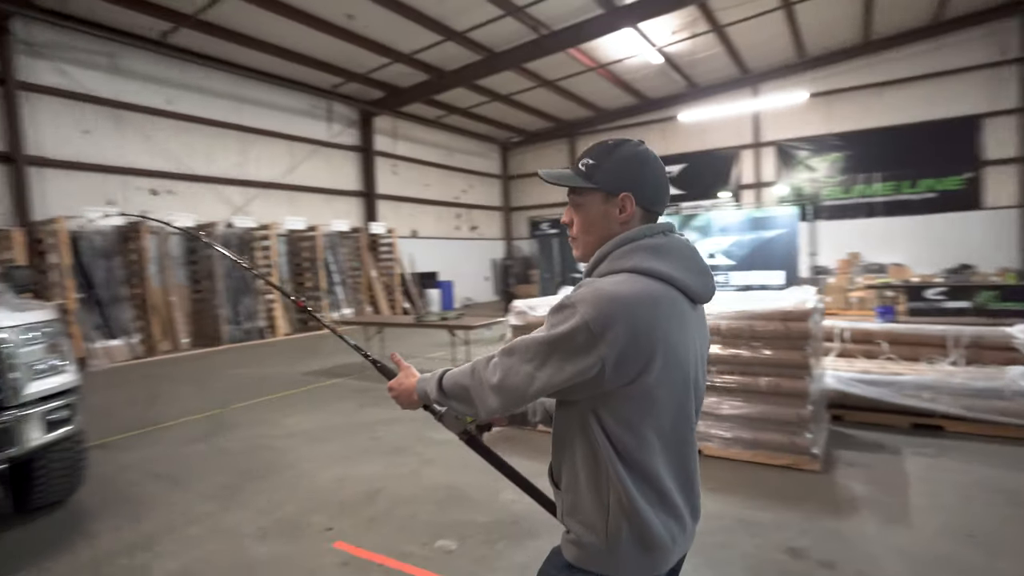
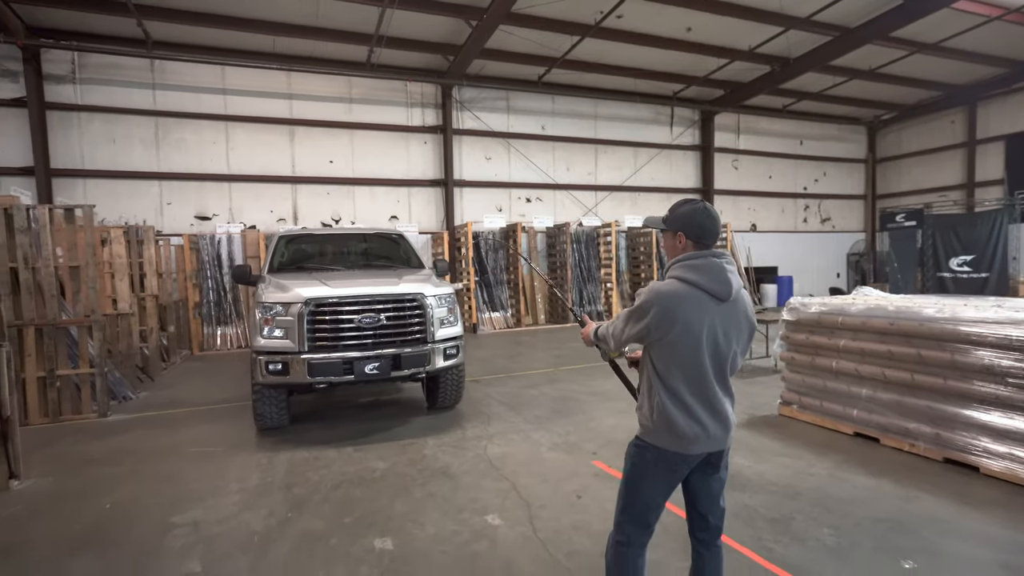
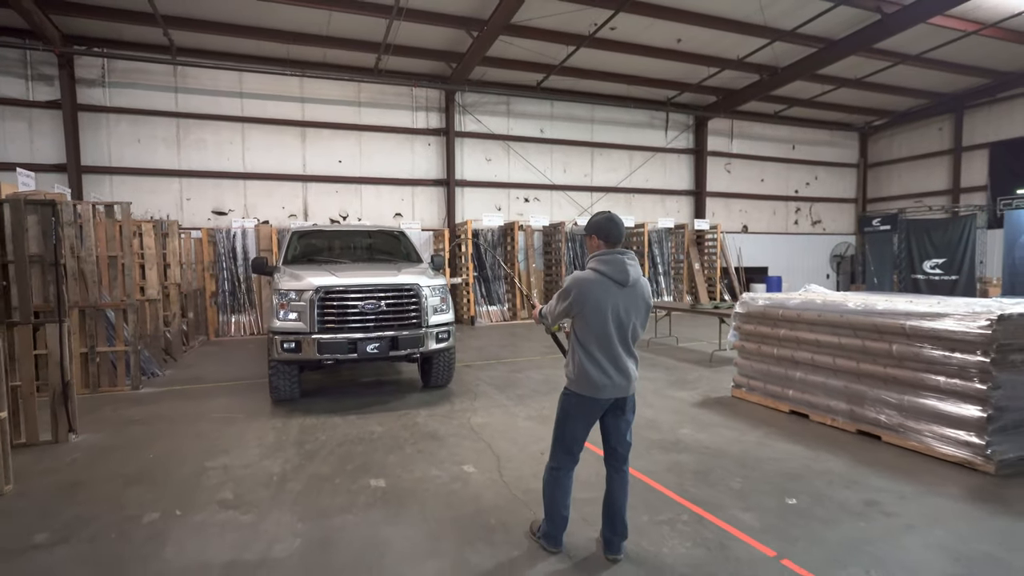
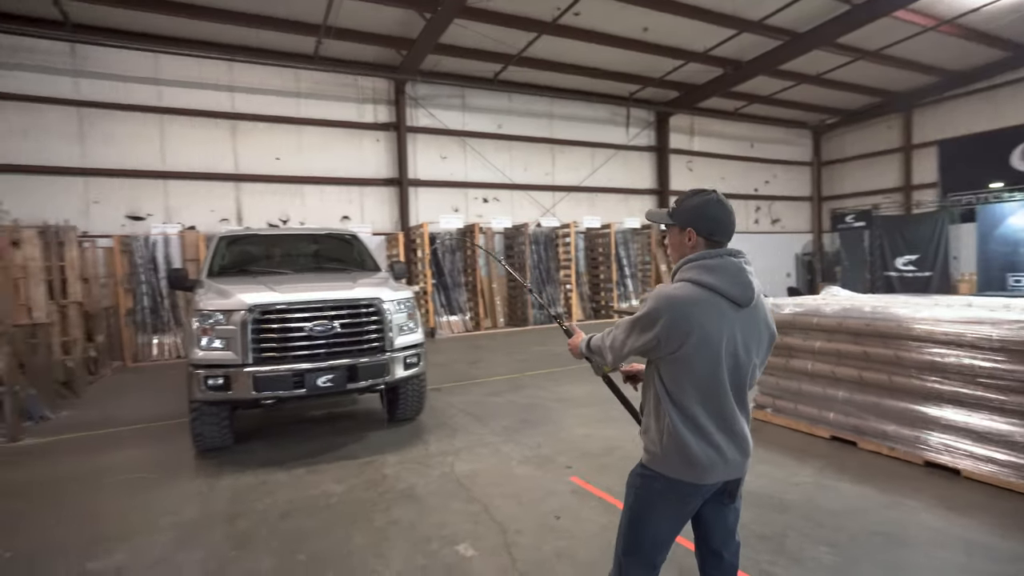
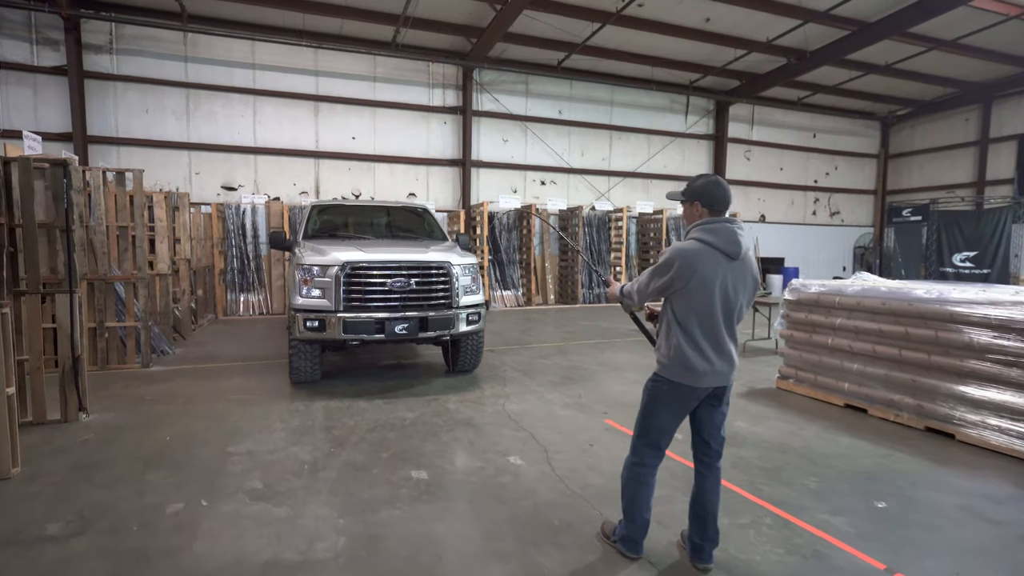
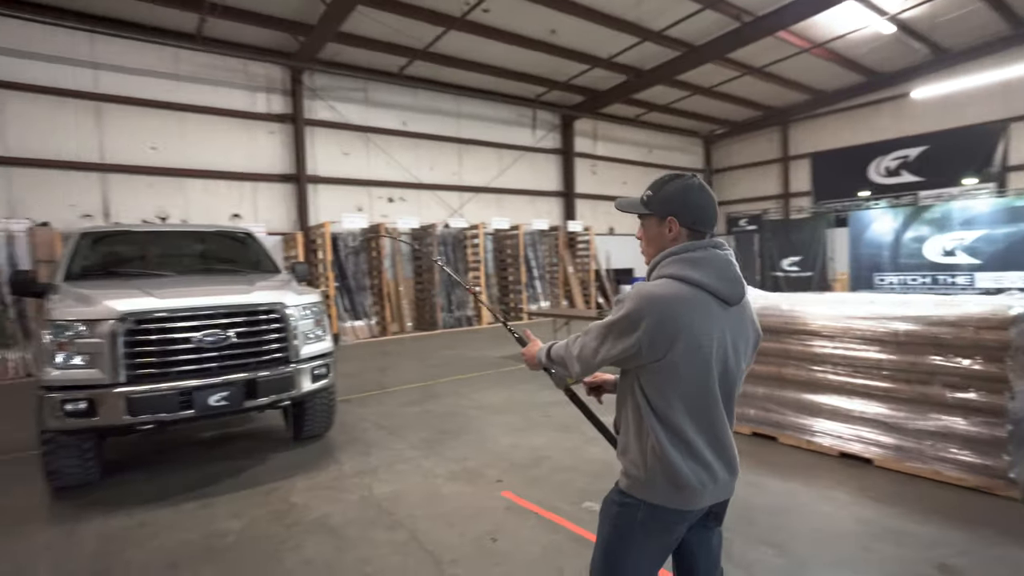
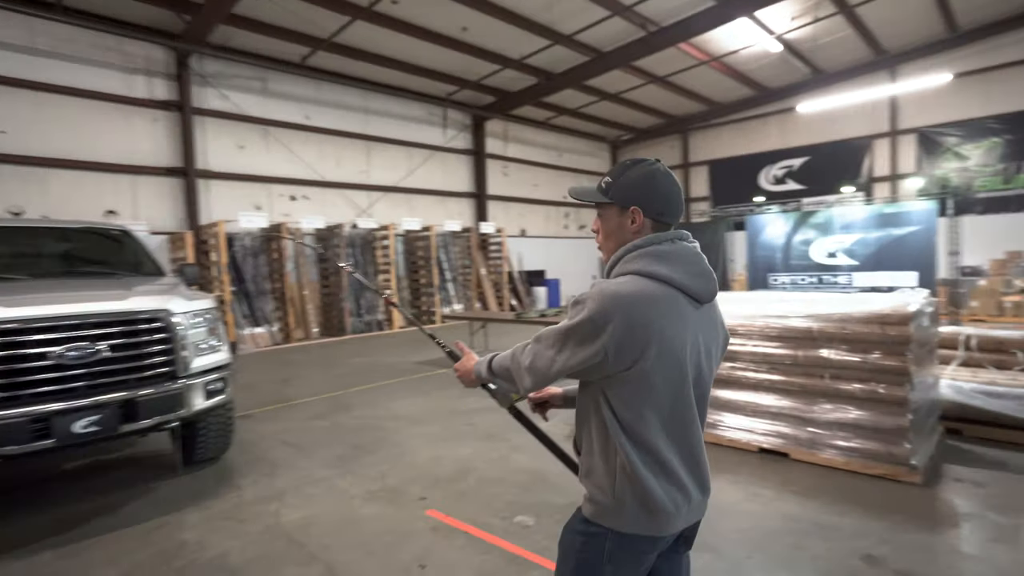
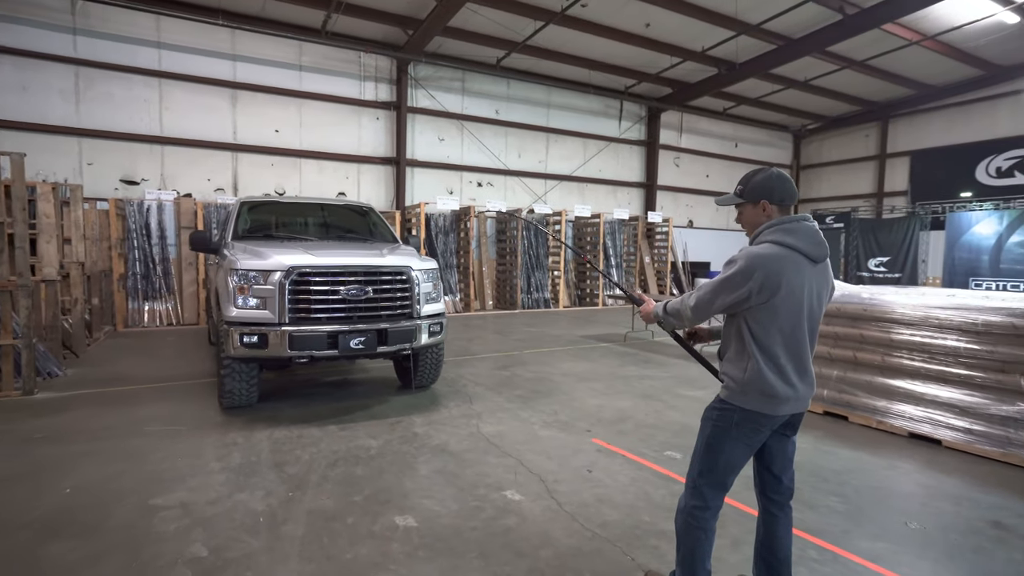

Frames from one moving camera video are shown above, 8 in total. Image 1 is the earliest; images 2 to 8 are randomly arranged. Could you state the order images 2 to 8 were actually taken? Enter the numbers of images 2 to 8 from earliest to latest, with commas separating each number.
7, 6, 4, 2, 3, 5, 8
